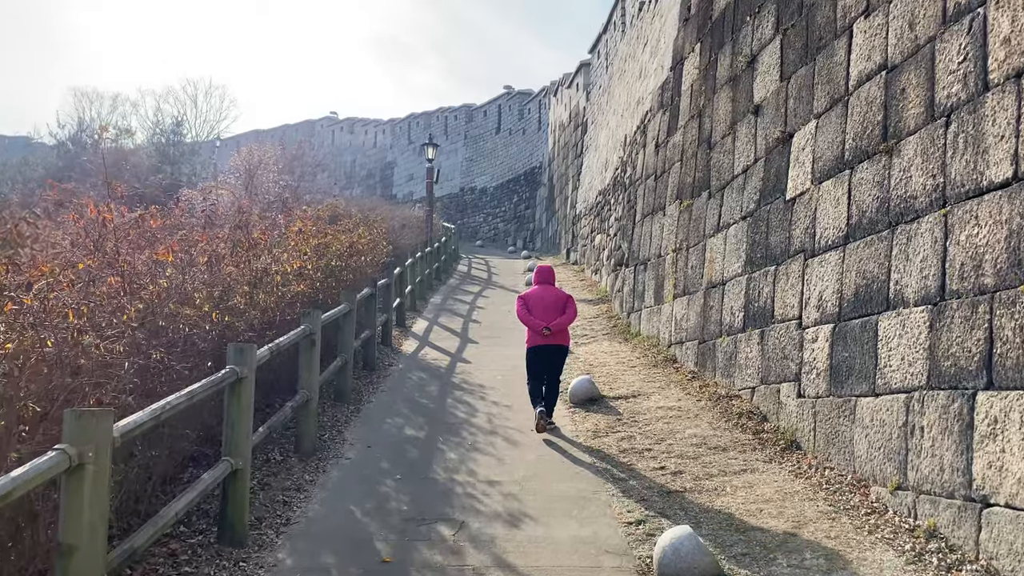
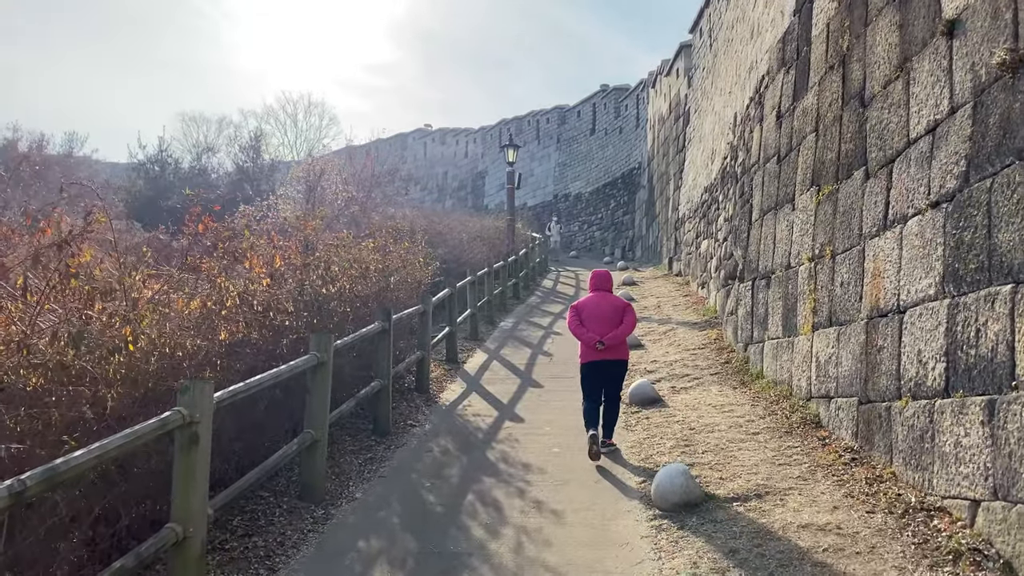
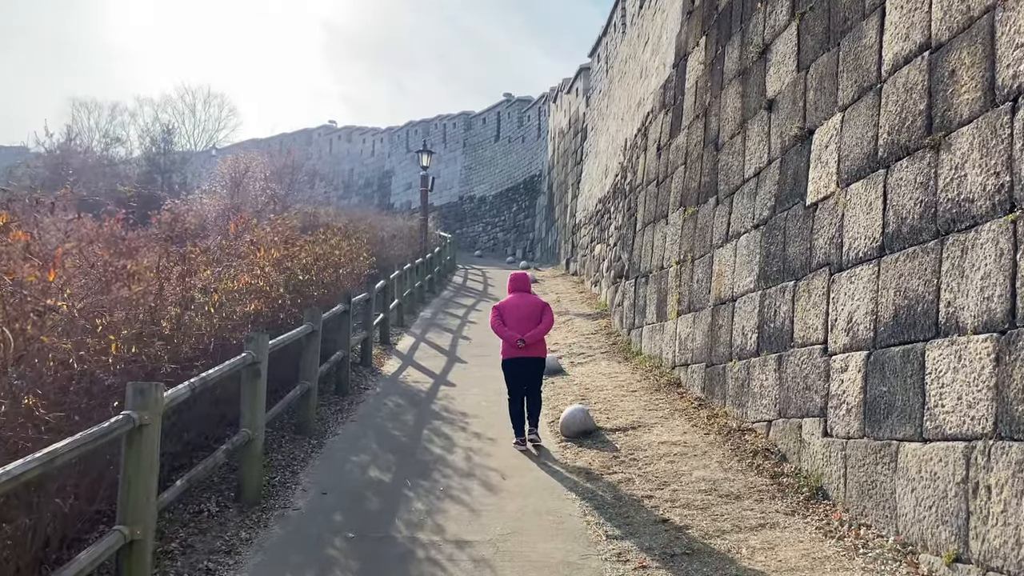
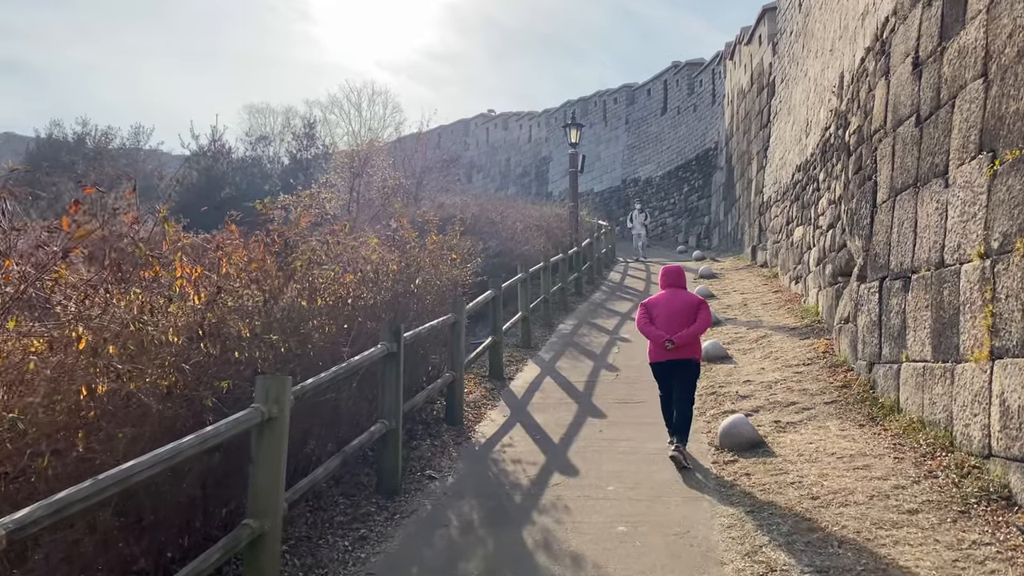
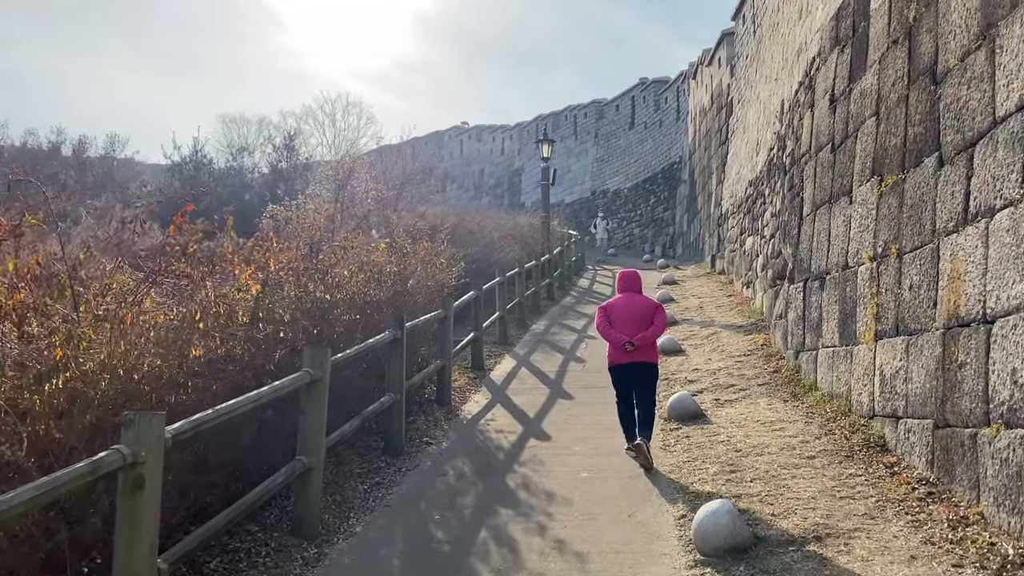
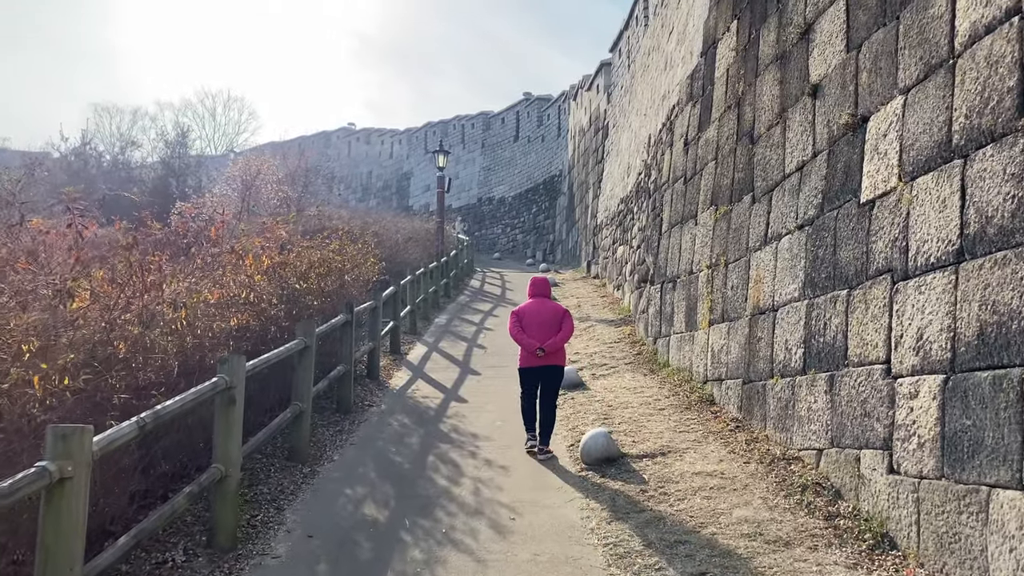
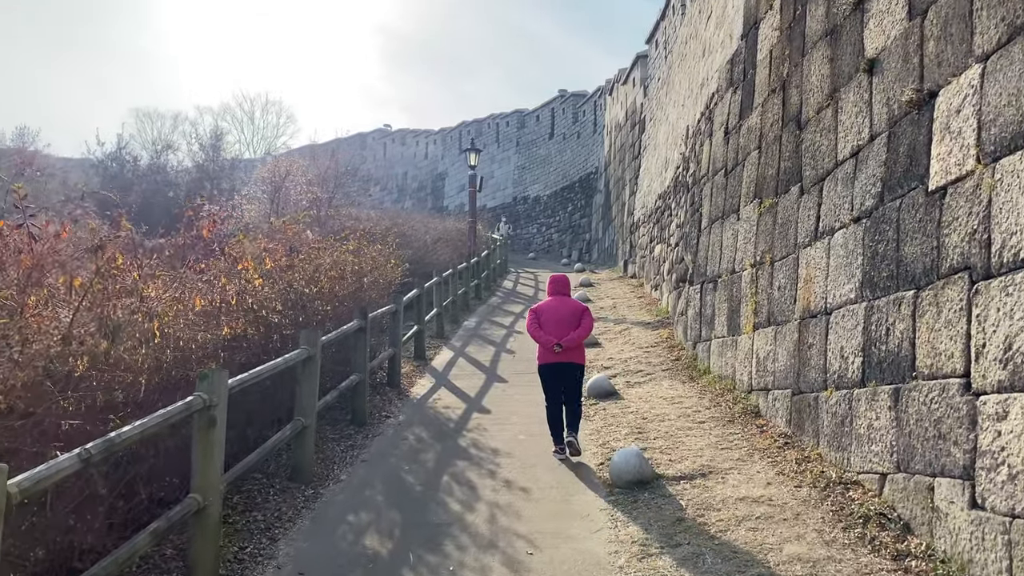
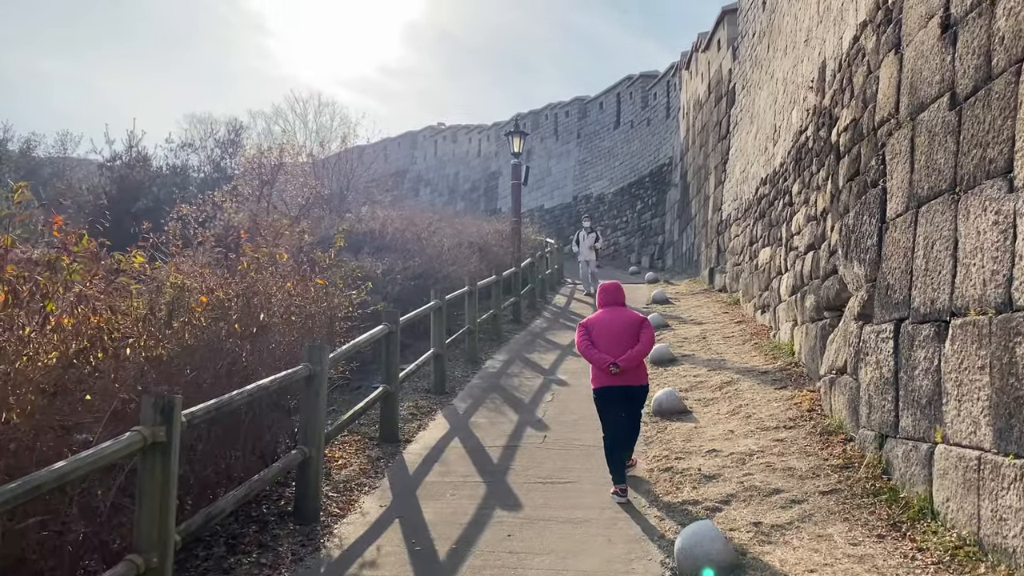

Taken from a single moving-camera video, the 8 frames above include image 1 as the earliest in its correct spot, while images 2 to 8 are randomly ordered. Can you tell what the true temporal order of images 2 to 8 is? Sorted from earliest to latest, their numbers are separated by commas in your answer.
3, 6, 7, 2, 5, 4, 8
